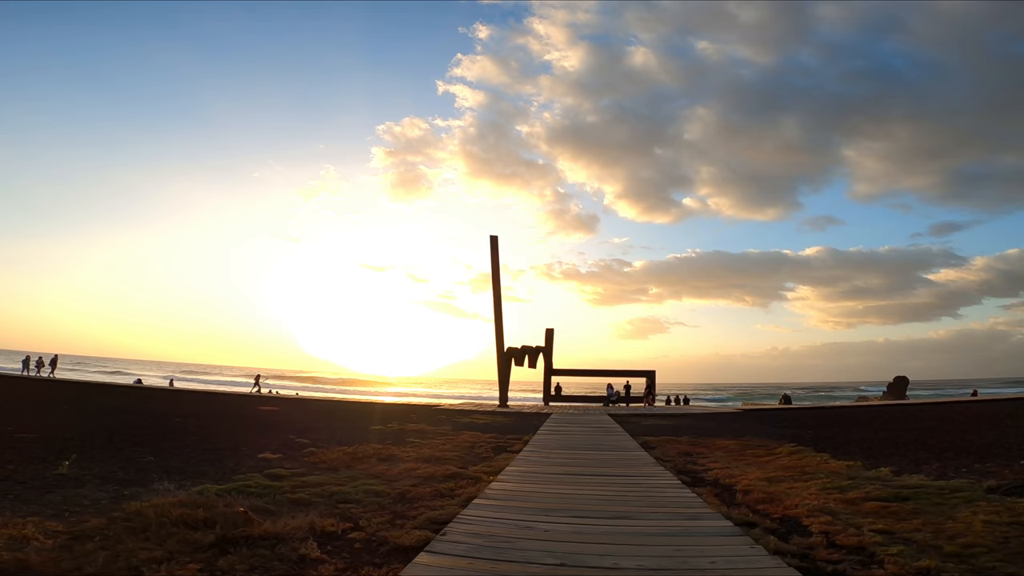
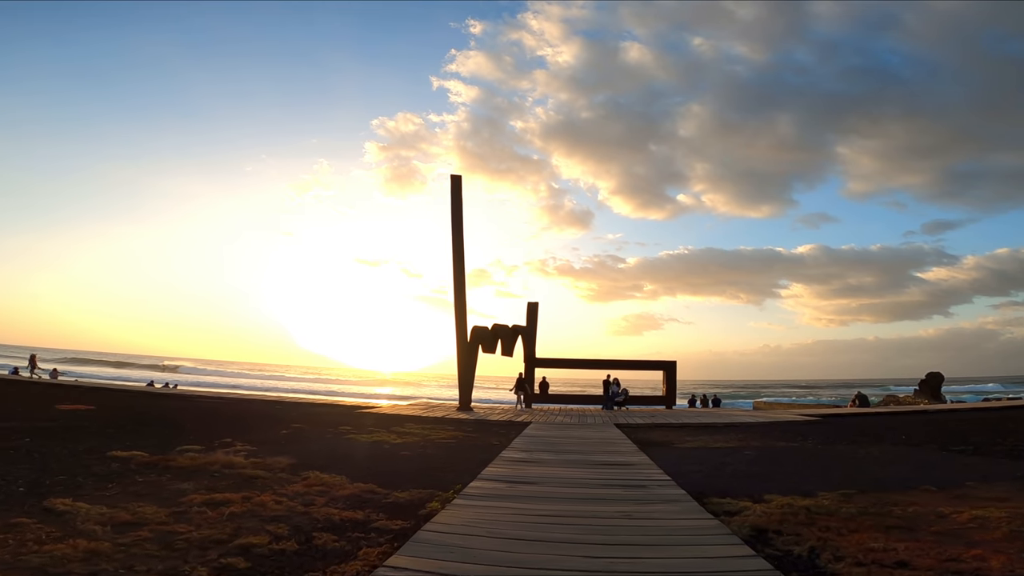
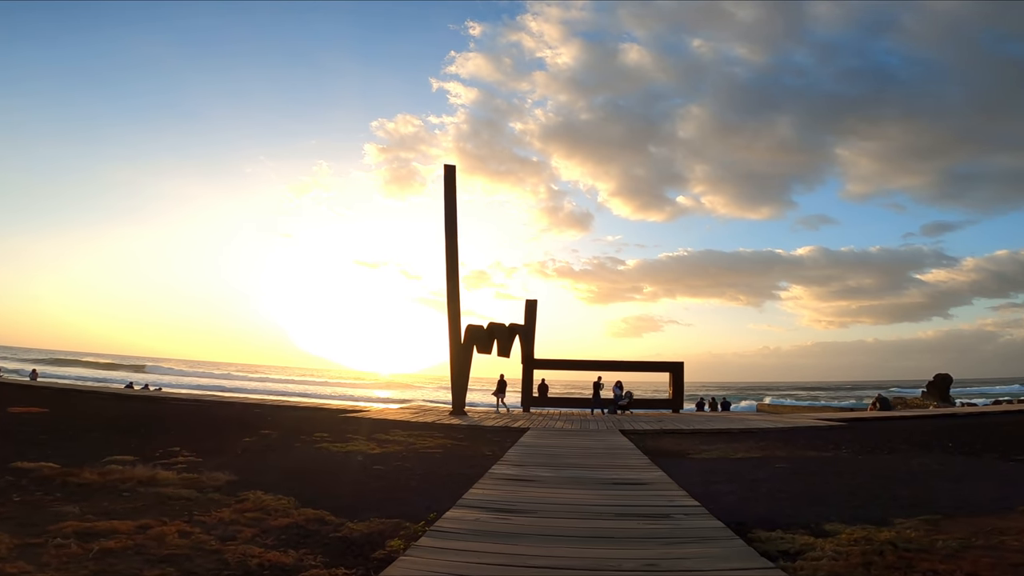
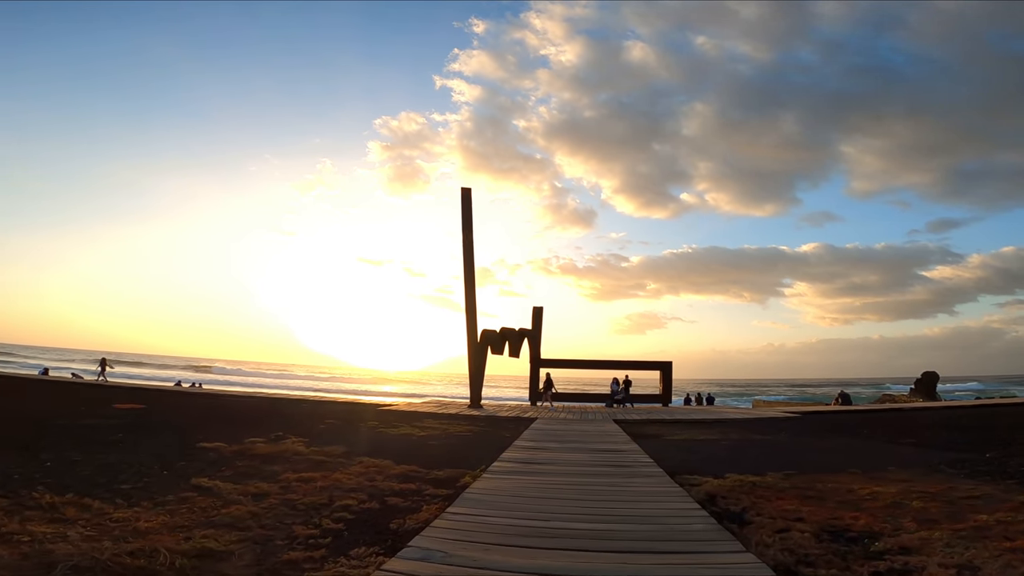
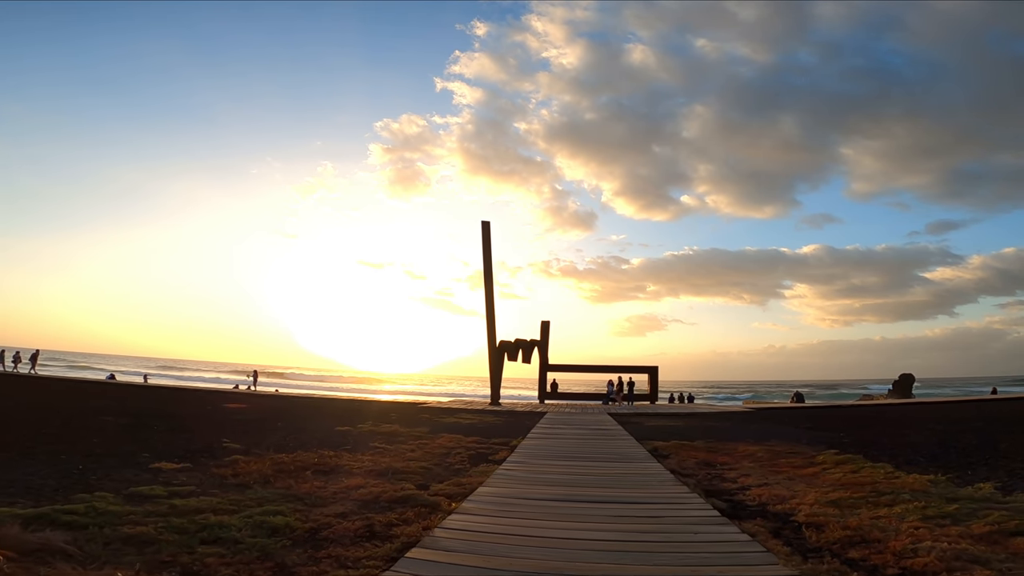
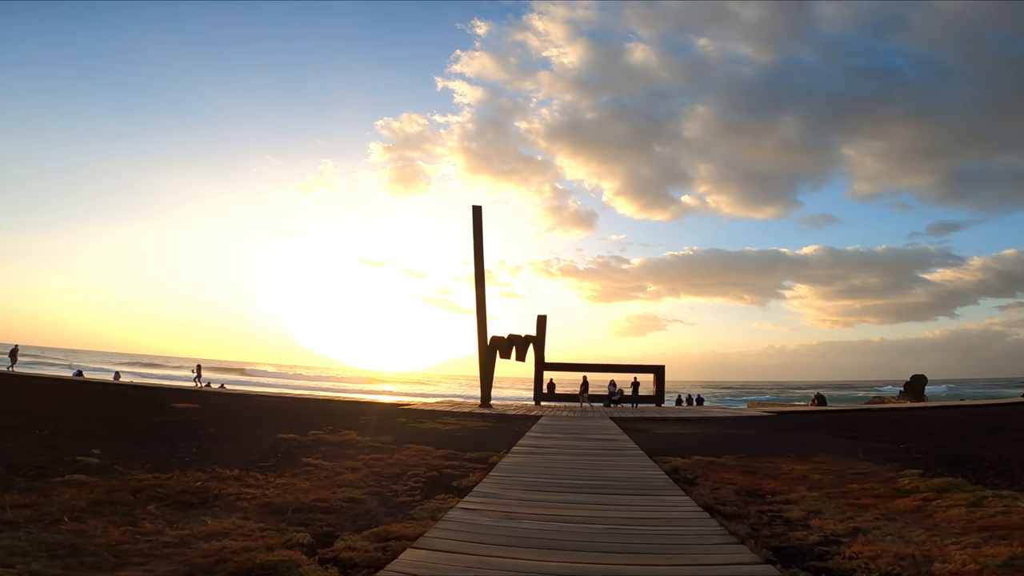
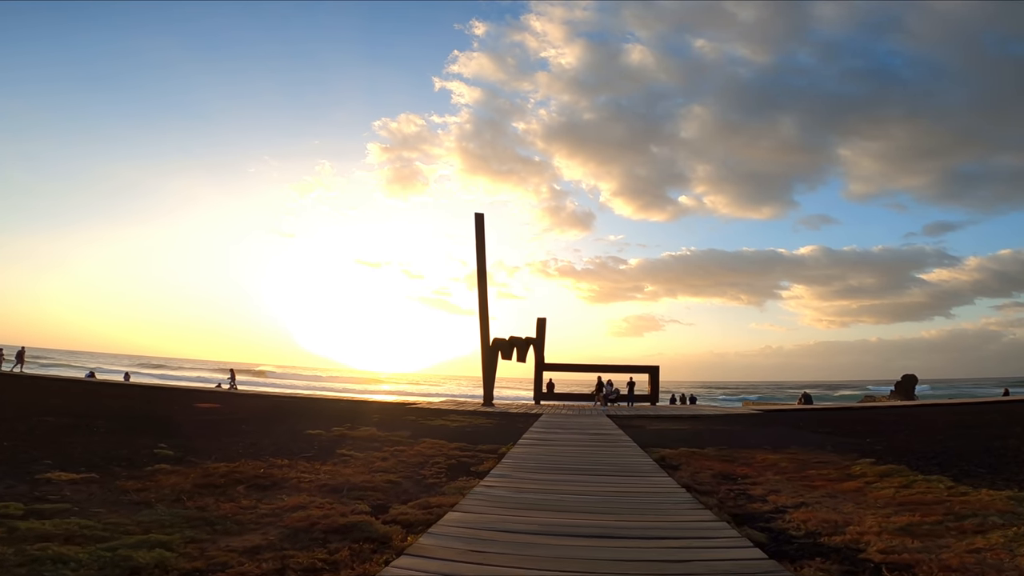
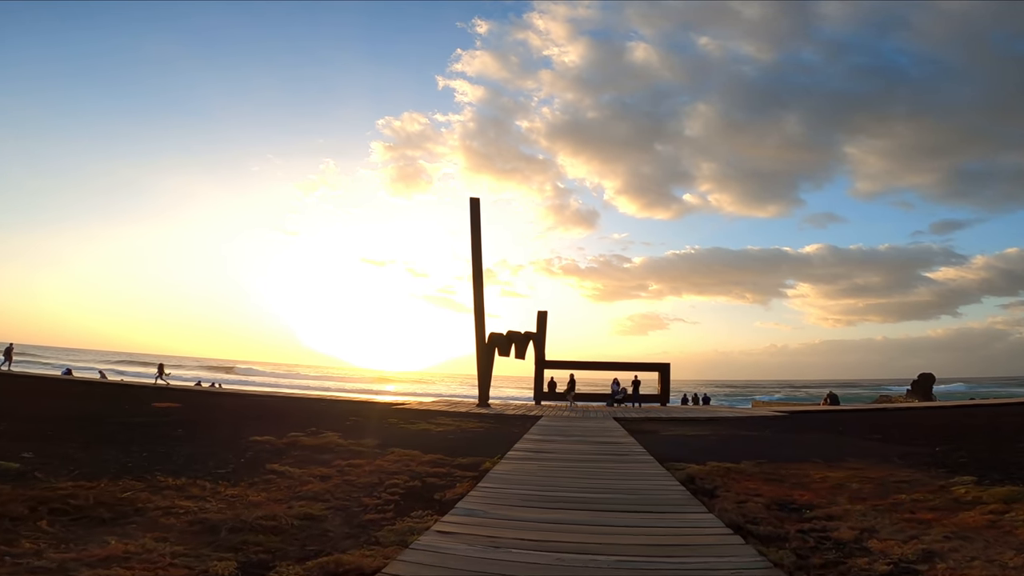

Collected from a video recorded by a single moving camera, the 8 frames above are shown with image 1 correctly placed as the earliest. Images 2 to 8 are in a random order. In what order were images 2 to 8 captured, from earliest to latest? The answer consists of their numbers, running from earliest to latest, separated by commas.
5, 7, 6, 8, 4, 2, 3
